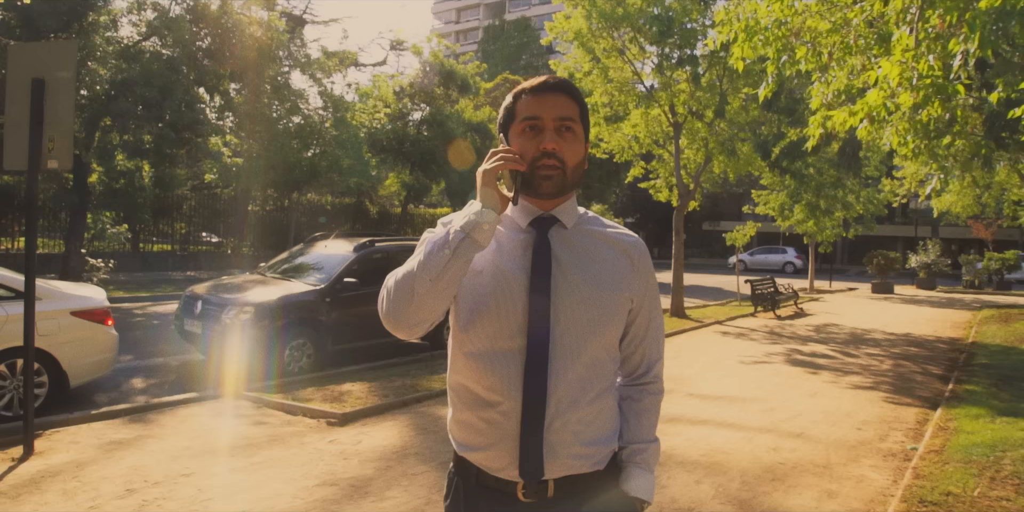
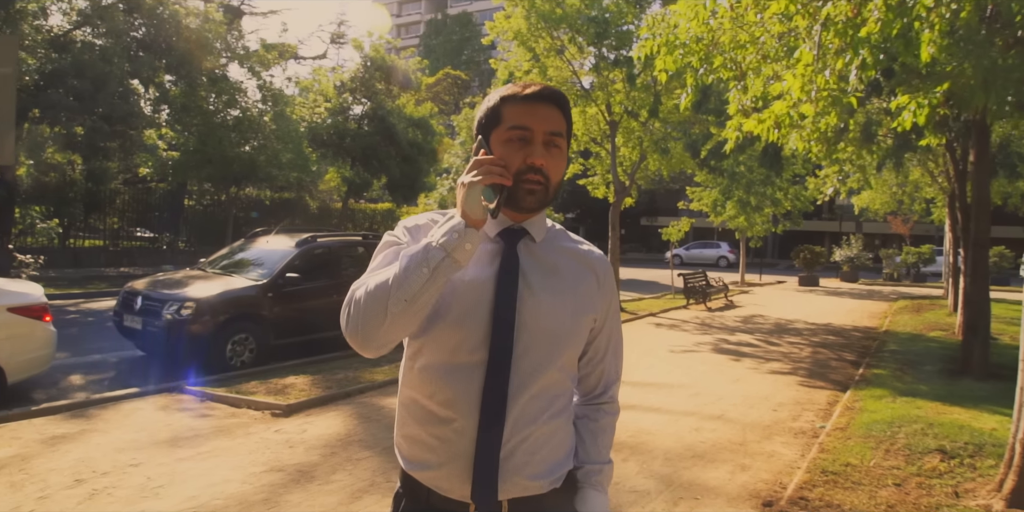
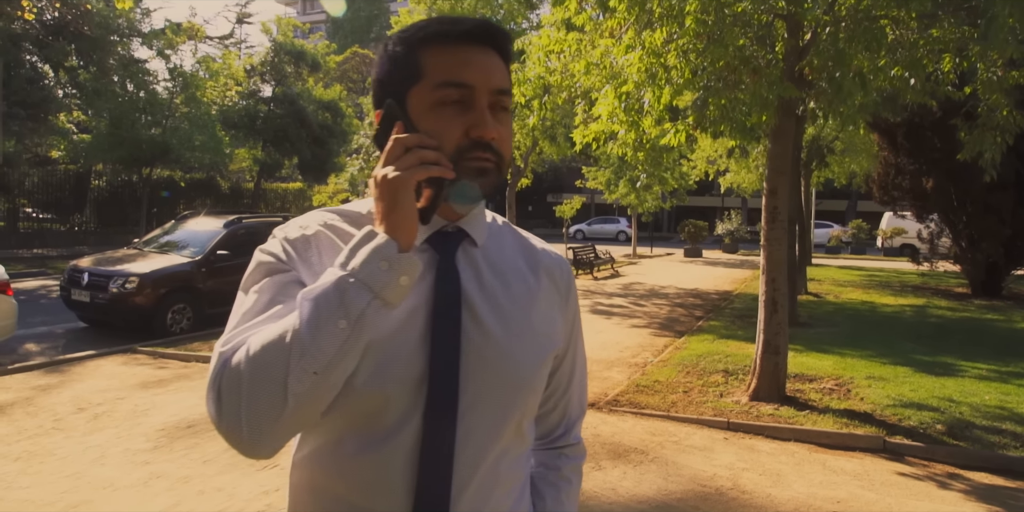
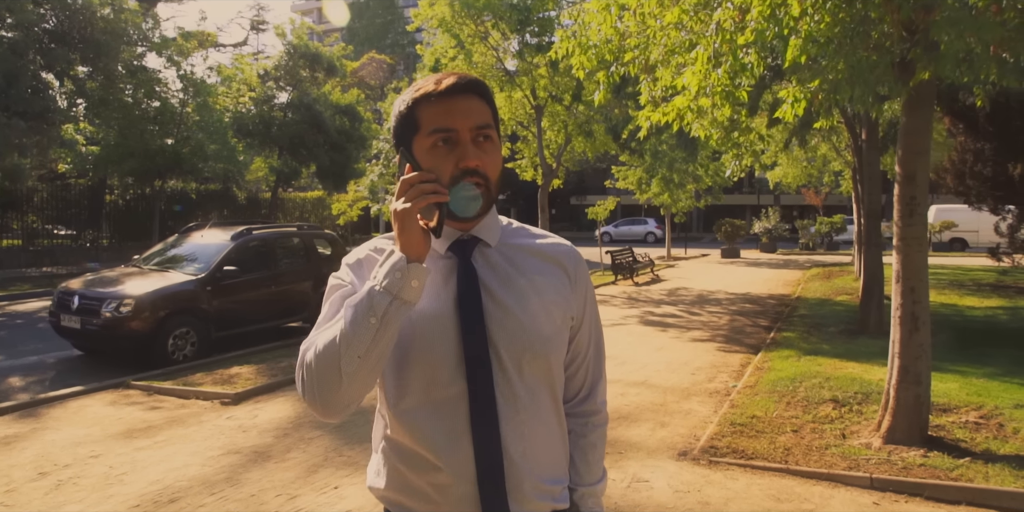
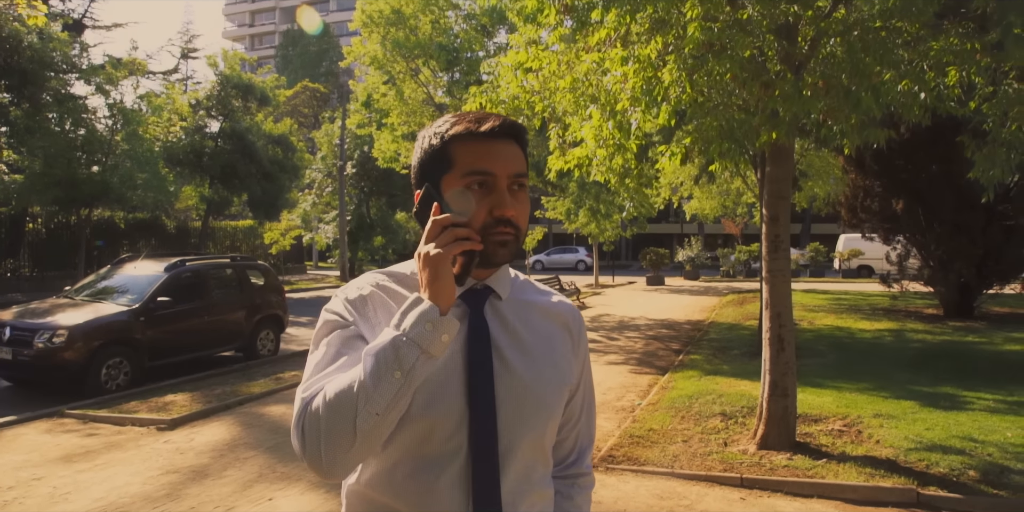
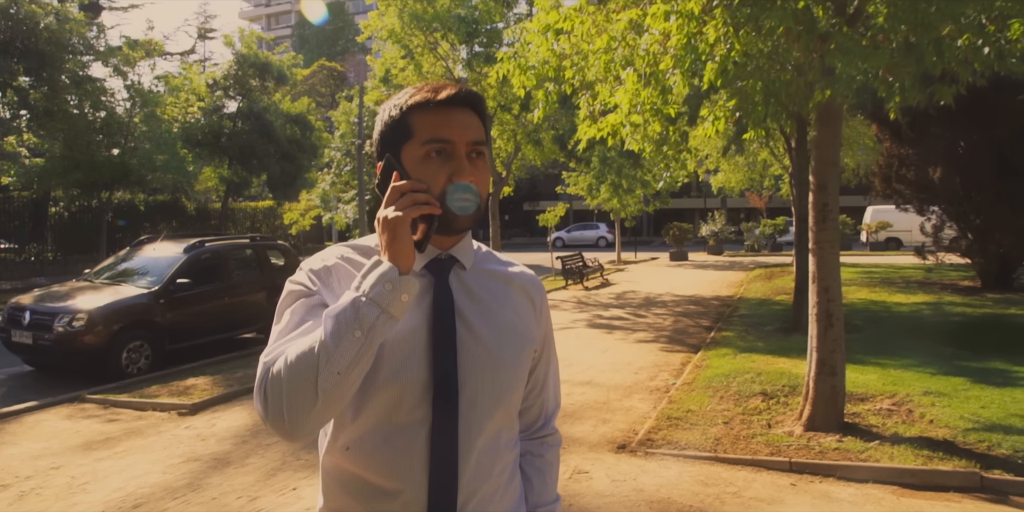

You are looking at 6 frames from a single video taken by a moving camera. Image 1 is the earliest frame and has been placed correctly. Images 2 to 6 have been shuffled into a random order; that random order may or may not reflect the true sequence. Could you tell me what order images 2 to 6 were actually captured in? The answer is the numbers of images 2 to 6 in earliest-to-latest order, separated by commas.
2, 4, 6, 5, 3
